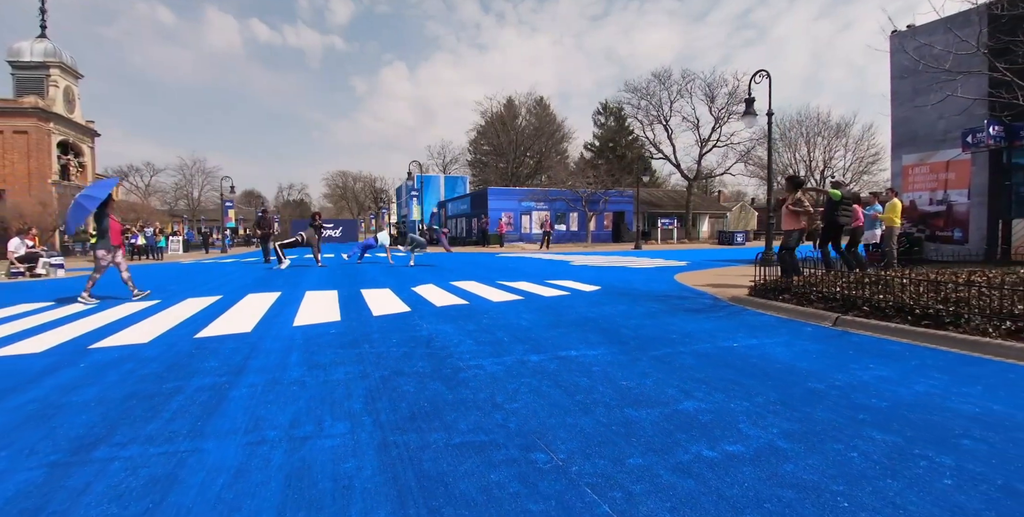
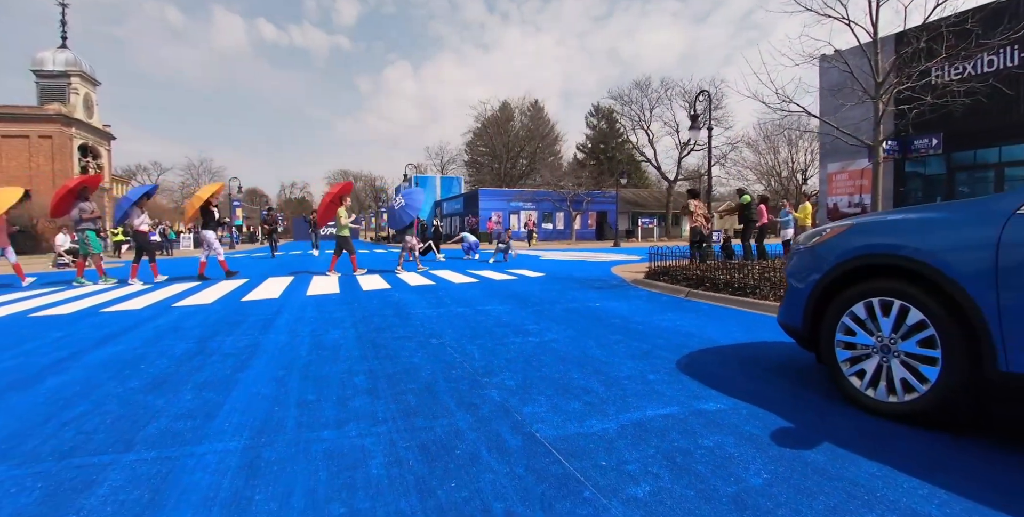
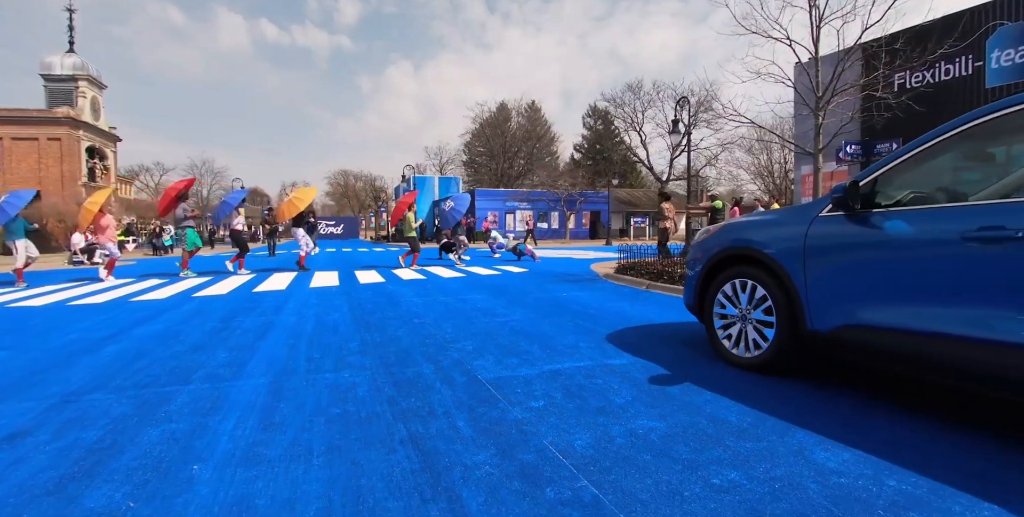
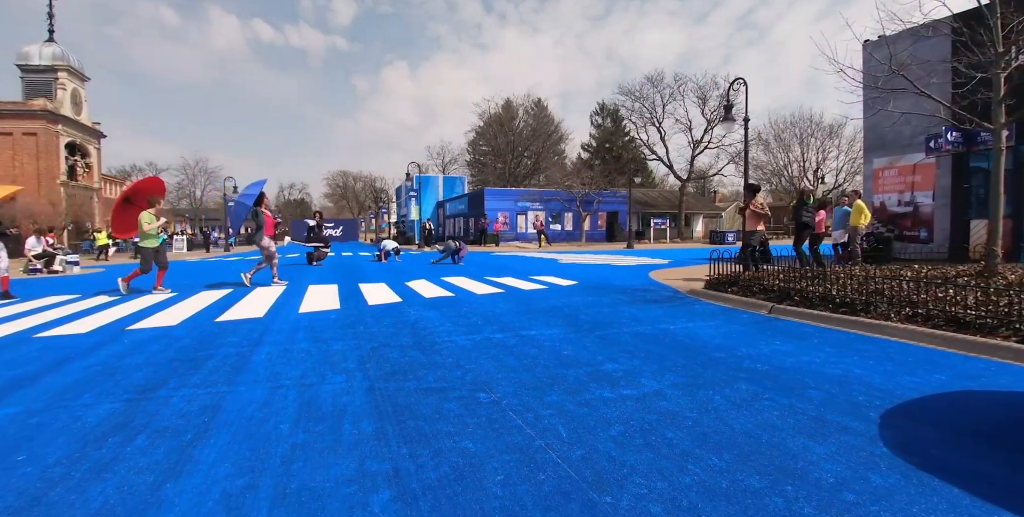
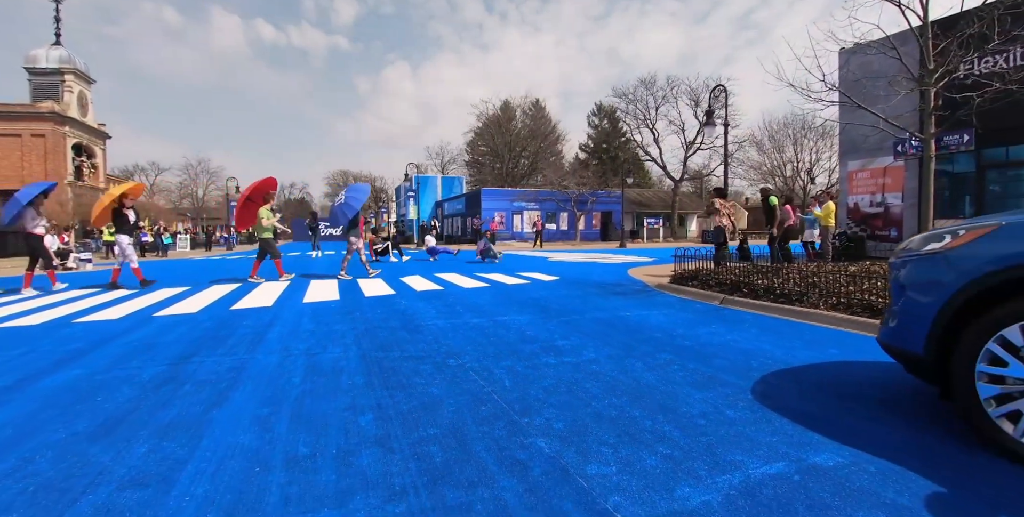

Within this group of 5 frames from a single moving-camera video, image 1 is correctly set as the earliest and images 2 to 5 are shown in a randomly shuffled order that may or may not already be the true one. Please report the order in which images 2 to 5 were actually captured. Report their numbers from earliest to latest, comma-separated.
4, 5, 2, 3
